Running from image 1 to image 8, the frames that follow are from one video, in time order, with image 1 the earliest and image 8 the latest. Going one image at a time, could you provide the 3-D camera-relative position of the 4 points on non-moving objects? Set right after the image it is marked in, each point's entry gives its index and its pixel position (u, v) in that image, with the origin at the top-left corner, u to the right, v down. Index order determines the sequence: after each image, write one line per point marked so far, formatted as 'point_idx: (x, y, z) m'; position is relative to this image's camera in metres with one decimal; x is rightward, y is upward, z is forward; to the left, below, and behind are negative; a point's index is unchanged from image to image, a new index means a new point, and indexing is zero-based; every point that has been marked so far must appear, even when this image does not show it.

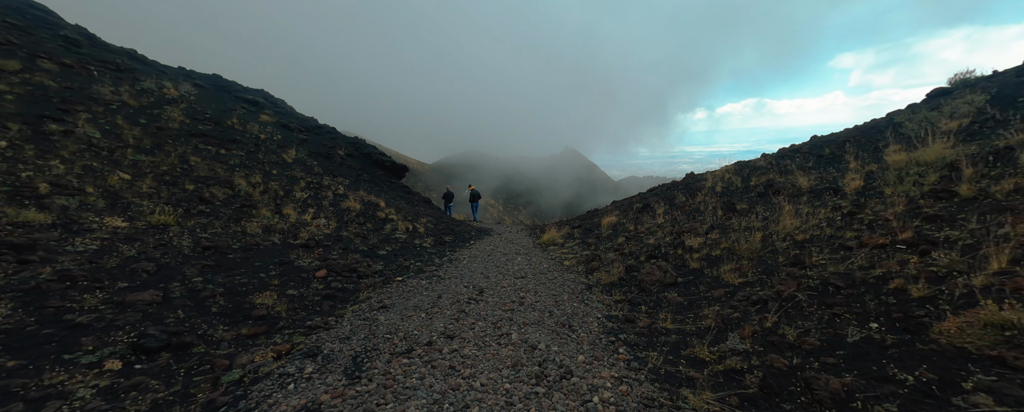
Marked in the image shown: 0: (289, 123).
0: (-13.8, +5.2, +19.6) m
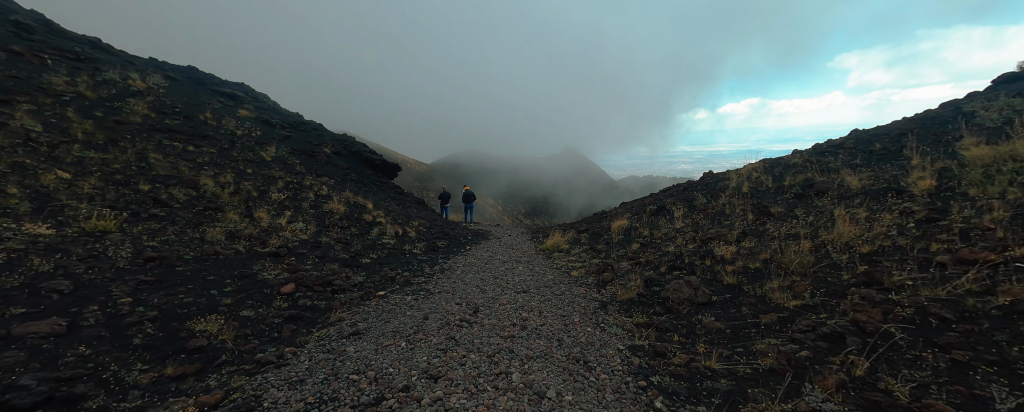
0: (-13.8, +5.0, +18.1) m
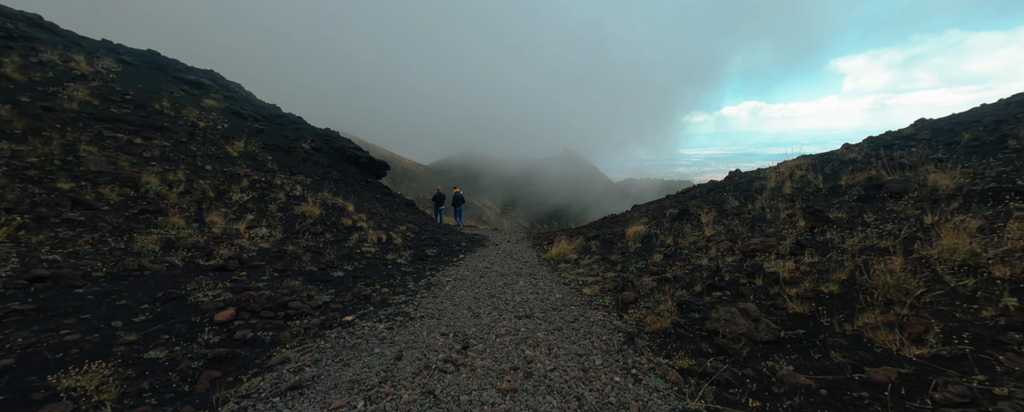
0: (-13.9, +4.9, +16.3) m
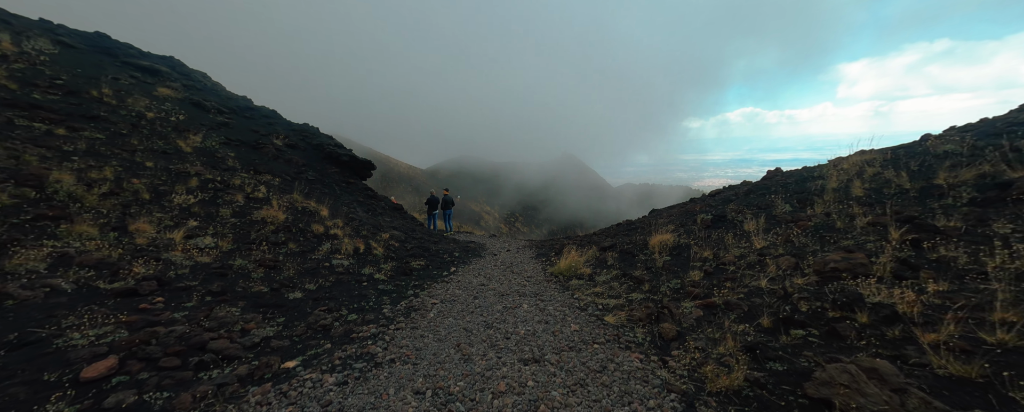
0: (-13.9, +4.8, +14.3) m
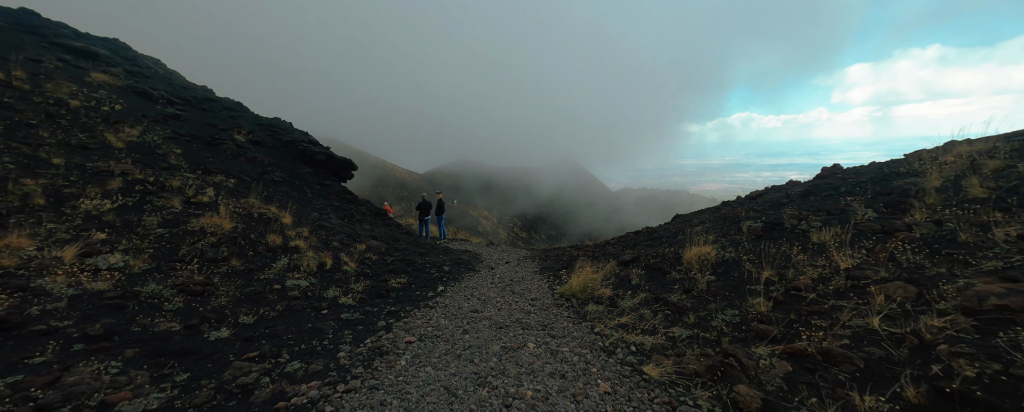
0: (-13.9, +4.5, +12.3) m
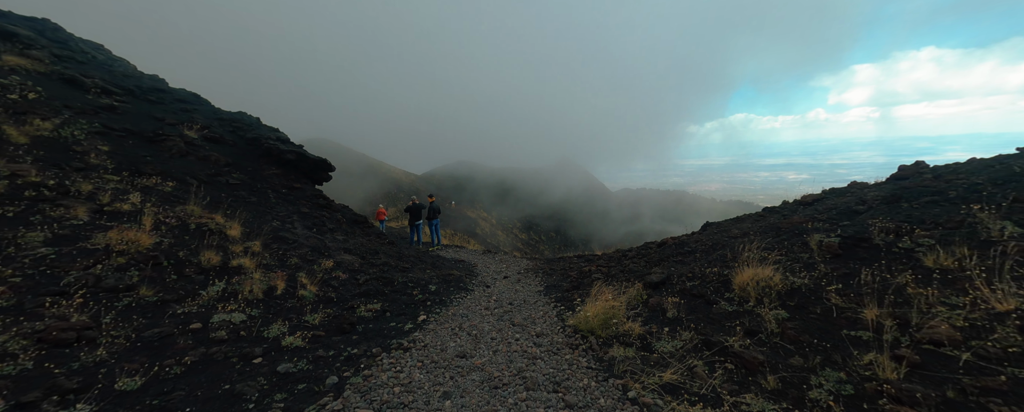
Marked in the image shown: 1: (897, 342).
0: (-13.9, +4.3, +10.4) m
1: (+4.9, -1.7, +4.1) m
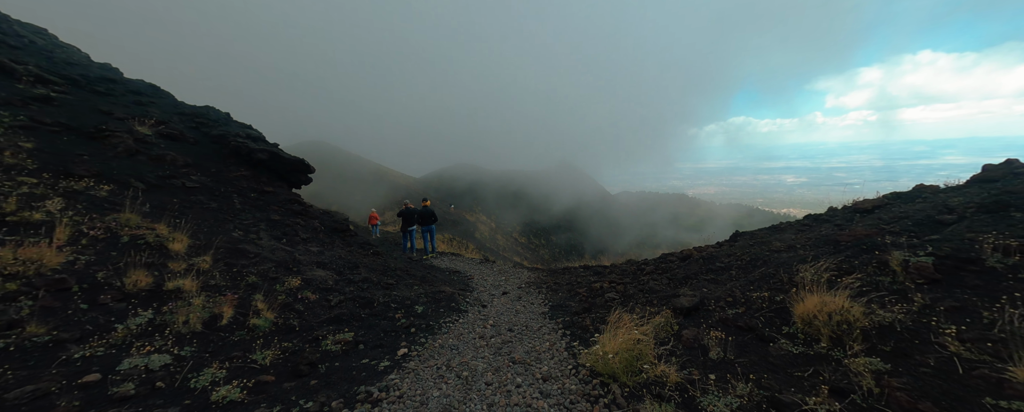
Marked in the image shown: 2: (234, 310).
0: (-13.9, +4.1, +9.0) m
1: (+4.9, -1.9, +2.7) m
2: (-5.4, -2.0, +6.3) m
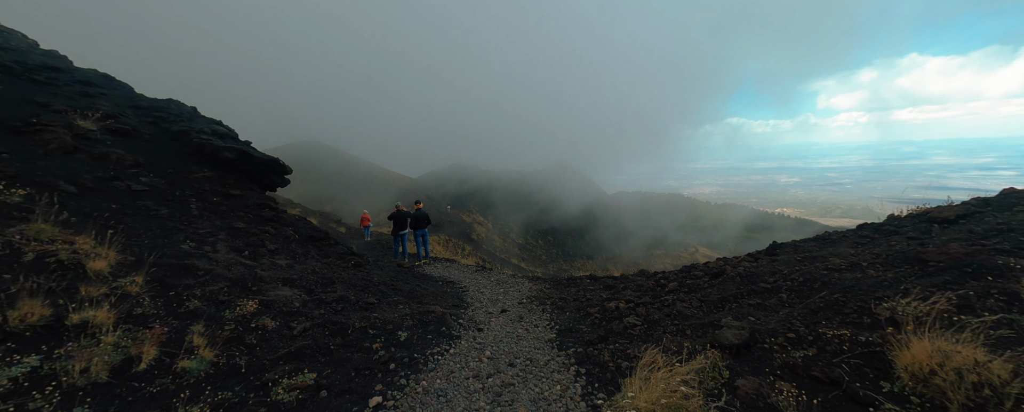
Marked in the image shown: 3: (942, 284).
0: (-13.9, +3.9, +7.6) m
1: (+5.0, -2.0, +1.4) m
2: (-5.4, -2.2, +4.9) m
3: (+6.0, -1.0, +4.4) m
